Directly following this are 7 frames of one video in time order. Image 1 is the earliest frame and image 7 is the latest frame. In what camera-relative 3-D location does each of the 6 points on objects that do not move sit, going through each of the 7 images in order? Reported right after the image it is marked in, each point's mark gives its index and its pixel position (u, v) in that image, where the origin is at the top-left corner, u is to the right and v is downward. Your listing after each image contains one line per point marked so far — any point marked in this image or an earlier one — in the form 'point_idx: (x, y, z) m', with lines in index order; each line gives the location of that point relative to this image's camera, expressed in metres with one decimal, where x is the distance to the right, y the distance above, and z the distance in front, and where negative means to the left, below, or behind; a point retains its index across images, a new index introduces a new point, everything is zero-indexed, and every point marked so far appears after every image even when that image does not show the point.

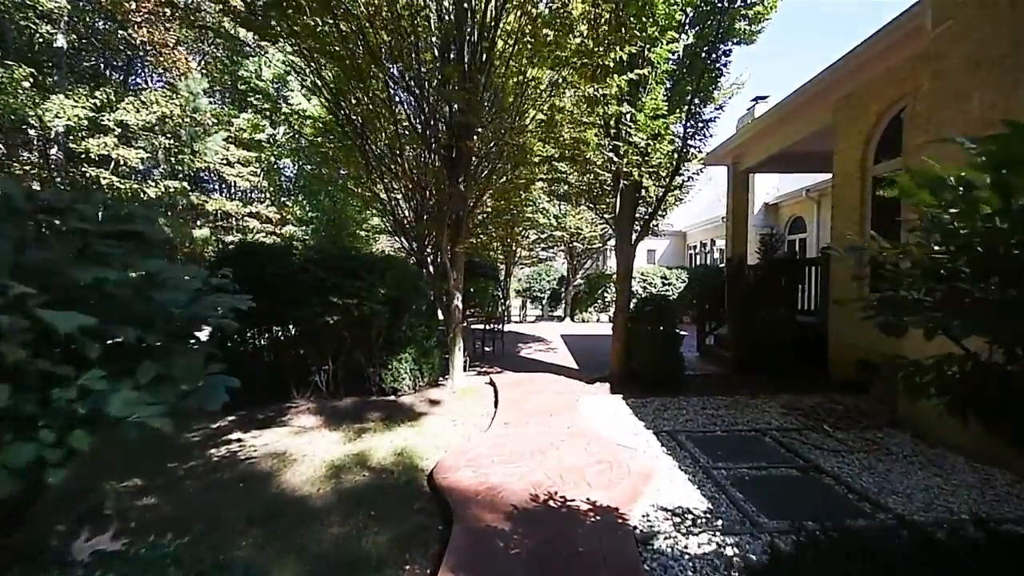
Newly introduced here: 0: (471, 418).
0: (-0.5, -1.6, +5.7) m
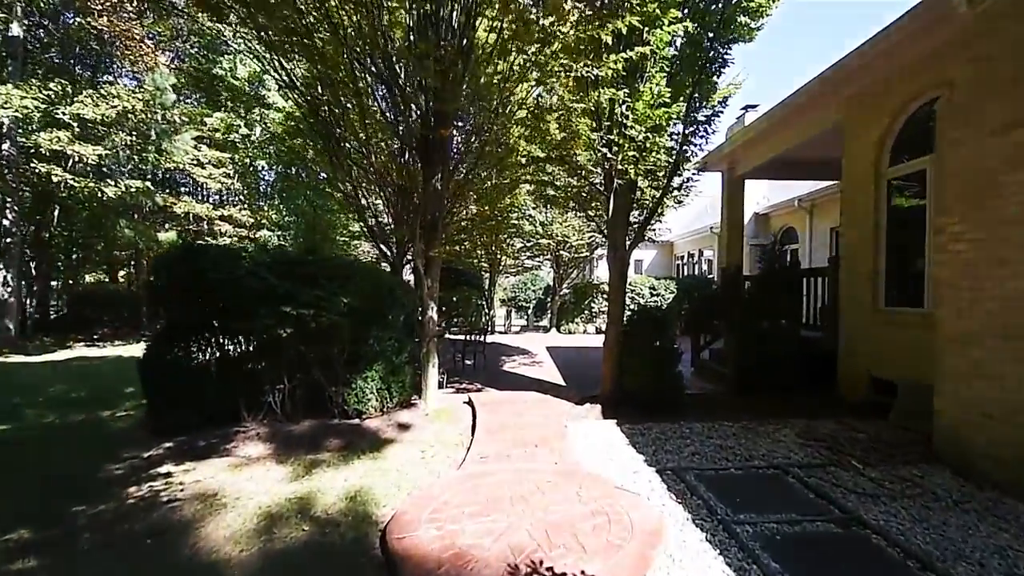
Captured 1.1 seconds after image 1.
0: (-0.7, -1.7, +4.9) m
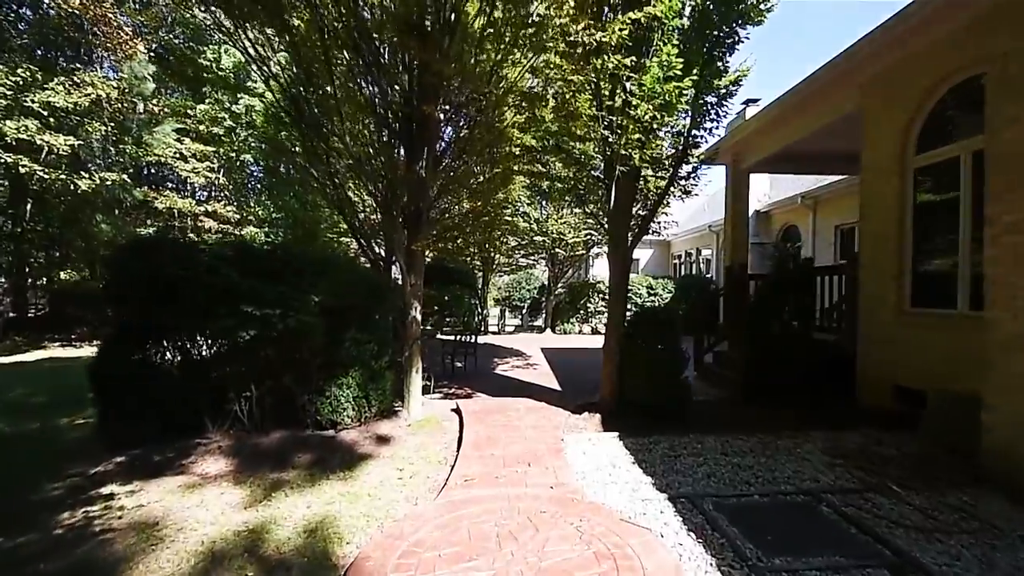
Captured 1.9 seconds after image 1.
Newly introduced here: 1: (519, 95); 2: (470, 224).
0: (-0.8, -1.7, +4.3) m
1: (+0.1, +2.3, +5.6) m
2: (-0.6, +0.9, +6.4) m
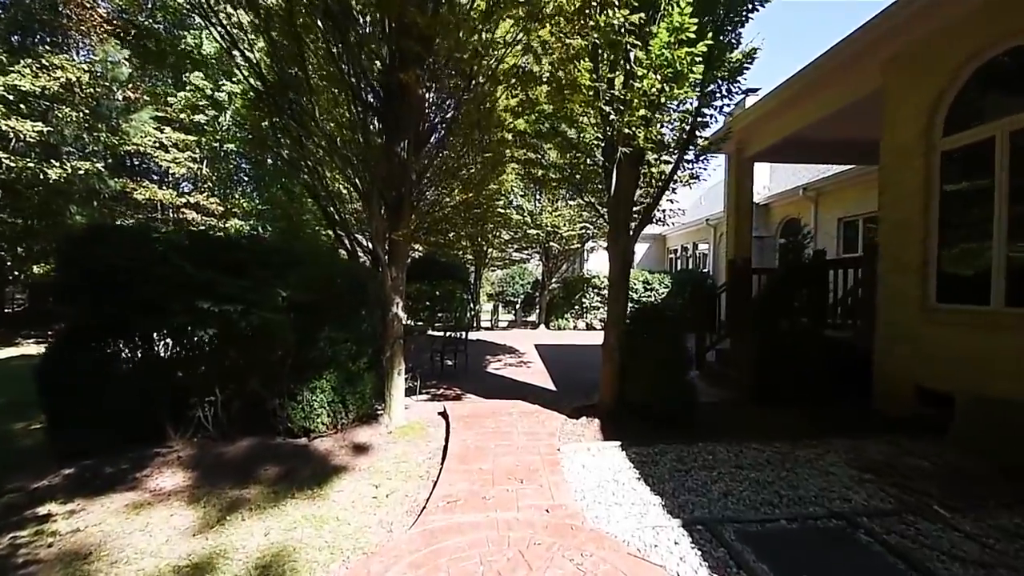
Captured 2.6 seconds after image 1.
0: (-0.9, -1.6, +3.8) m
1: (0.0, +2.4, +5.1) m
2: (-0.7, +1.0, +5.9) m
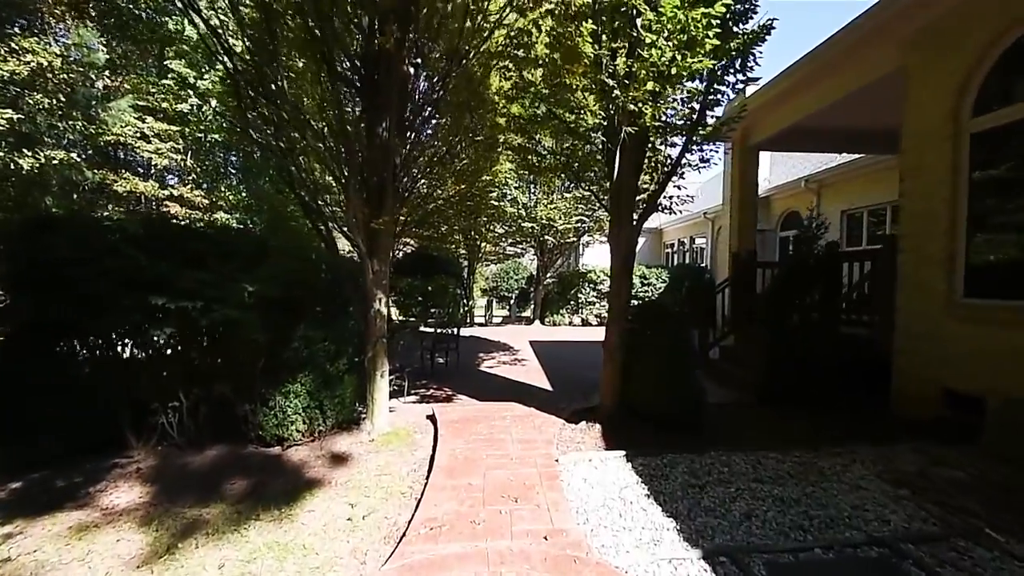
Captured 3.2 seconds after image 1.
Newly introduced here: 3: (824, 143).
0: (-1.0, -1.6, +3.4) m
1: (-0.1, +2.4, +4.7) m
2: (-0.8, +1.0, +5.5) m
3: (+5.8, +2.7, +8.6) m
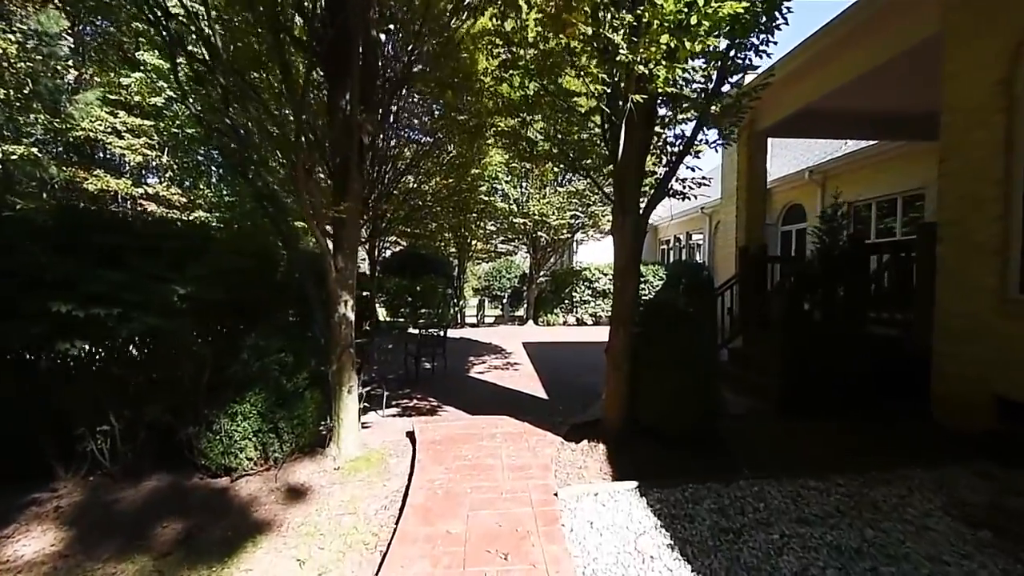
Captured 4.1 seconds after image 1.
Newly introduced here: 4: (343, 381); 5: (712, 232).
0: (-1.0, -1.6, +2.8) m
1: (-0.2, +2.5, +4.0) m
2: (-0.9, +1.0, +4.8) m
3: (+5.7, +2.8, +8.0) m
4: (-1.5, -0.8, +4.2) m
5: (+6.7, +1.9, +15.2) m
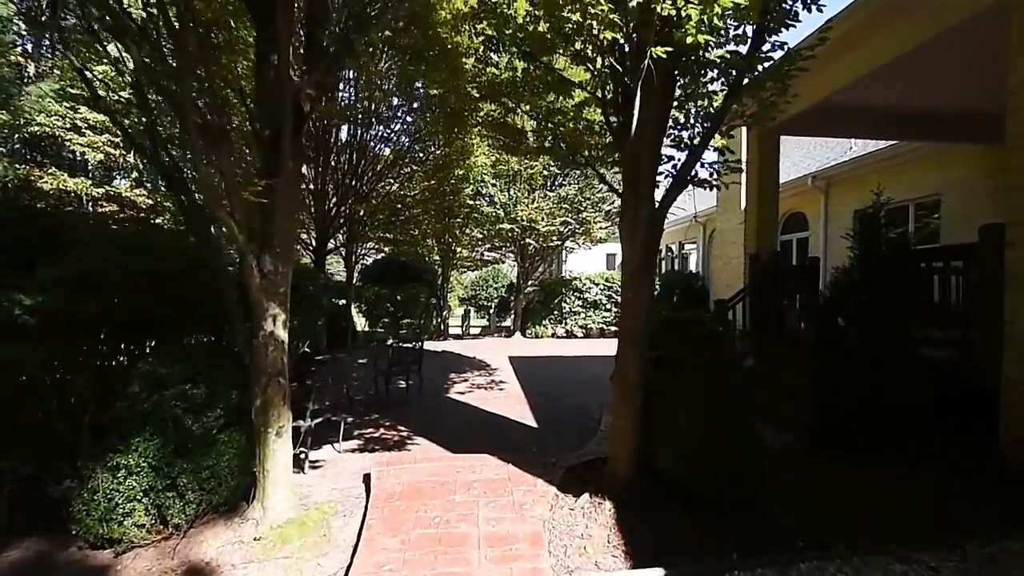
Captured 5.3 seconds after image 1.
0: (-1.1, -1.6, +1.8) m
1: (-0.3, +2.4, +3.2) m
2: (-1.0, +0.9, +3.9) m
3: (+5.4, +2.6, +7.3) m
4: (-1.7, -0.9, +3.2) m
5: (+6.3, +1.5, +14.6) m
